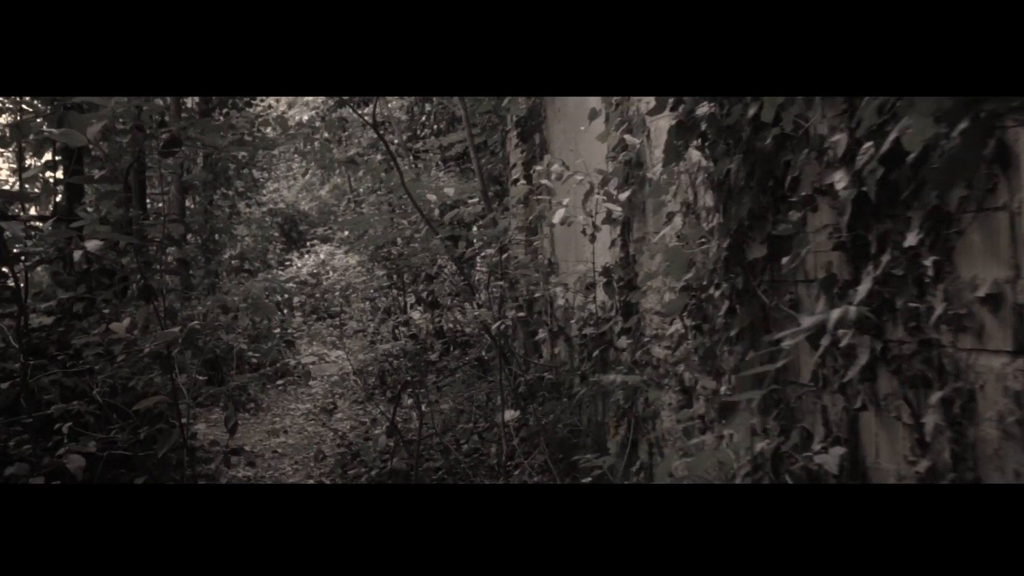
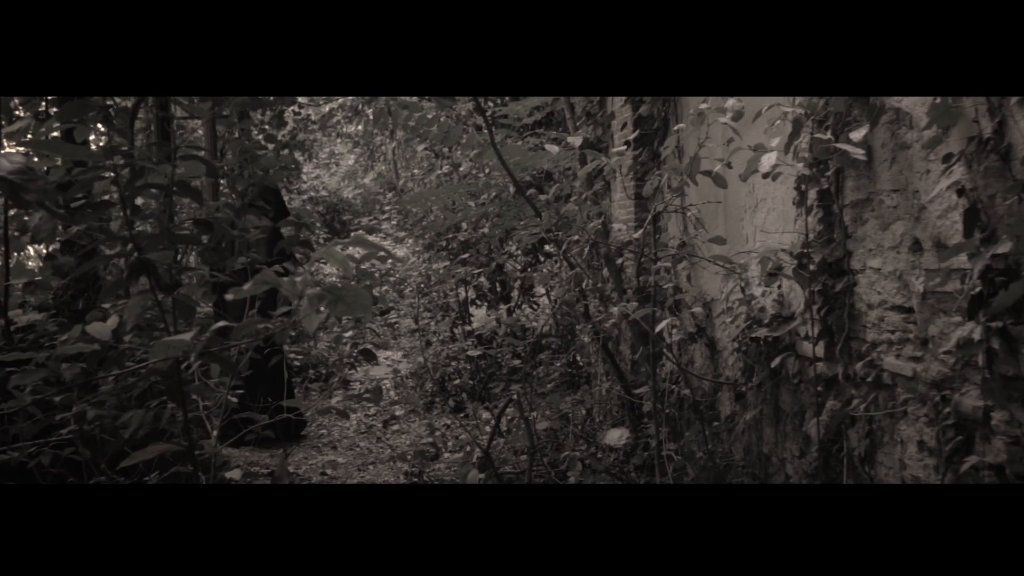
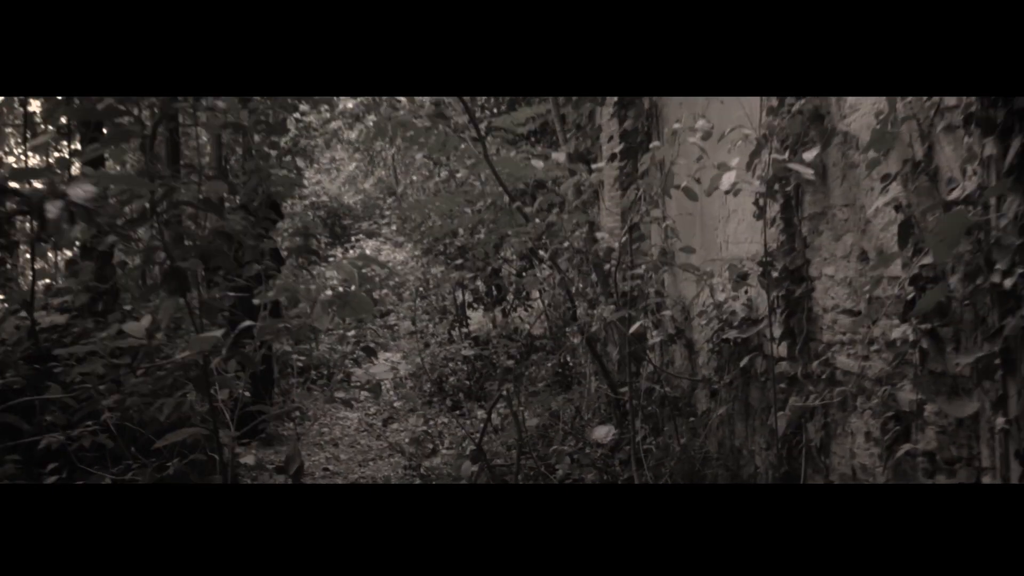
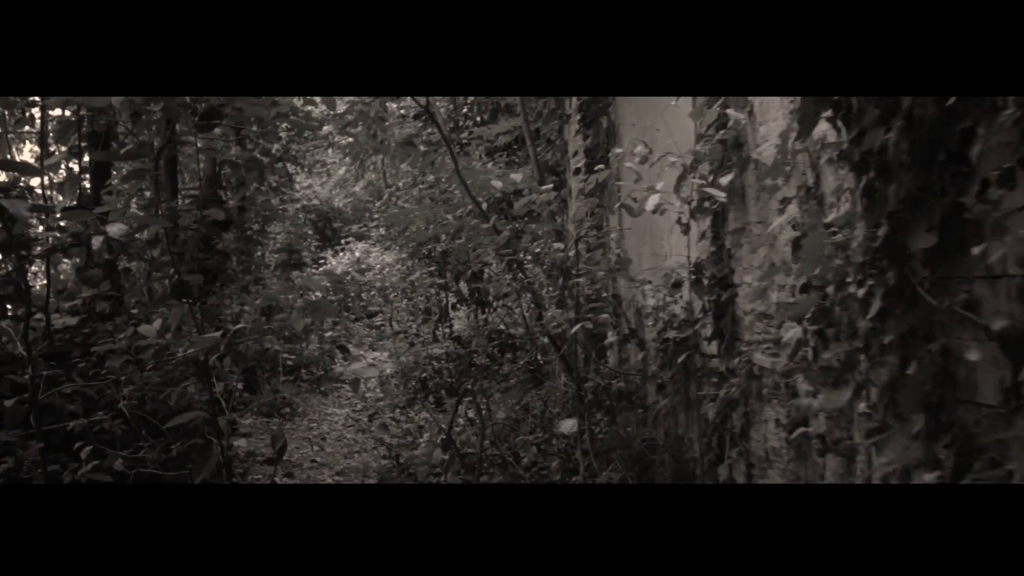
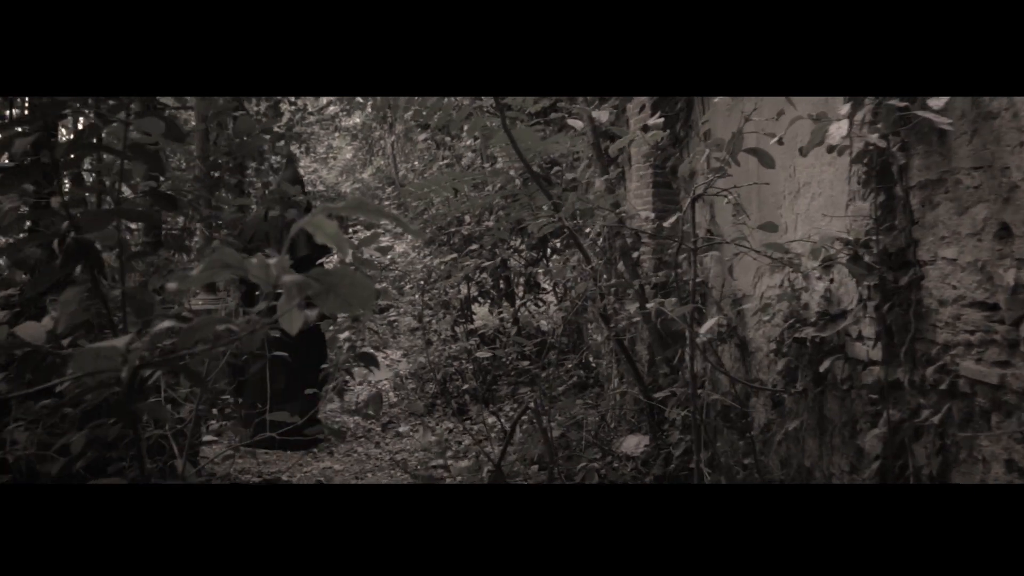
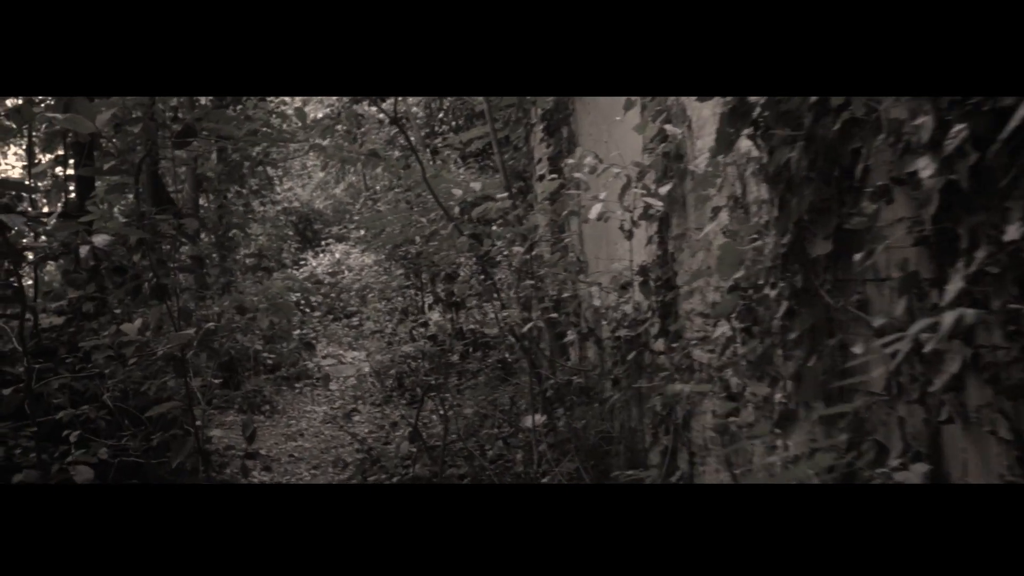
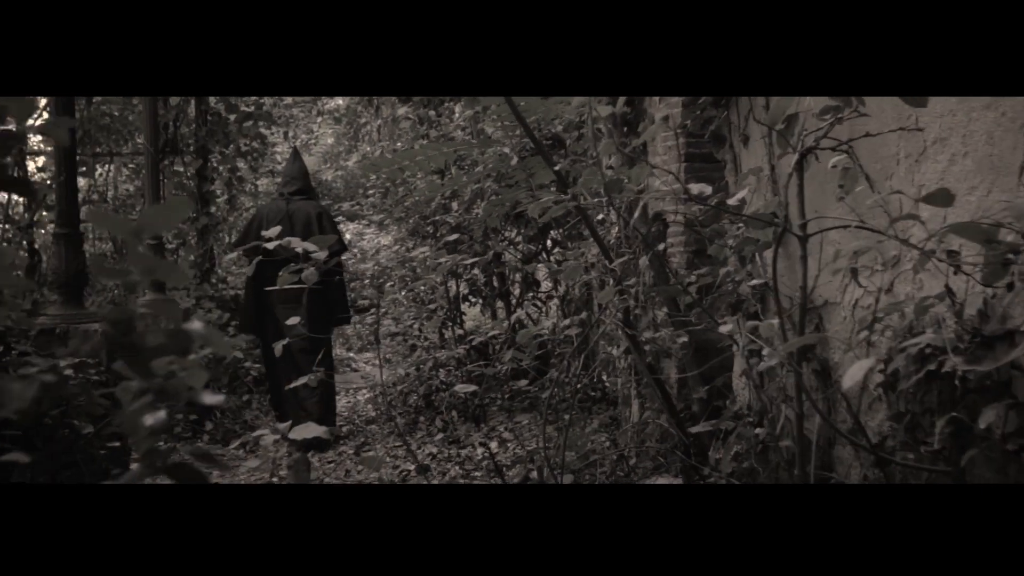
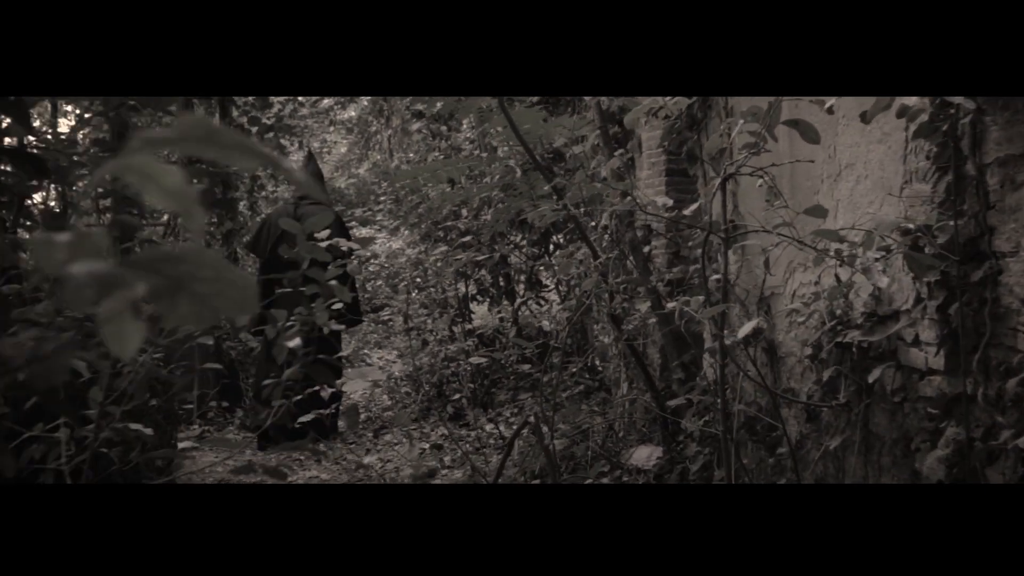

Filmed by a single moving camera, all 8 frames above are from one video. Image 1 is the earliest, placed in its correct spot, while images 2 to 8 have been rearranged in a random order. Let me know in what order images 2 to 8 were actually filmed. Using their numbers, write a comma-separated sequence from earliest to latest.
6, 4, 3, 2, 5, 8, 7
